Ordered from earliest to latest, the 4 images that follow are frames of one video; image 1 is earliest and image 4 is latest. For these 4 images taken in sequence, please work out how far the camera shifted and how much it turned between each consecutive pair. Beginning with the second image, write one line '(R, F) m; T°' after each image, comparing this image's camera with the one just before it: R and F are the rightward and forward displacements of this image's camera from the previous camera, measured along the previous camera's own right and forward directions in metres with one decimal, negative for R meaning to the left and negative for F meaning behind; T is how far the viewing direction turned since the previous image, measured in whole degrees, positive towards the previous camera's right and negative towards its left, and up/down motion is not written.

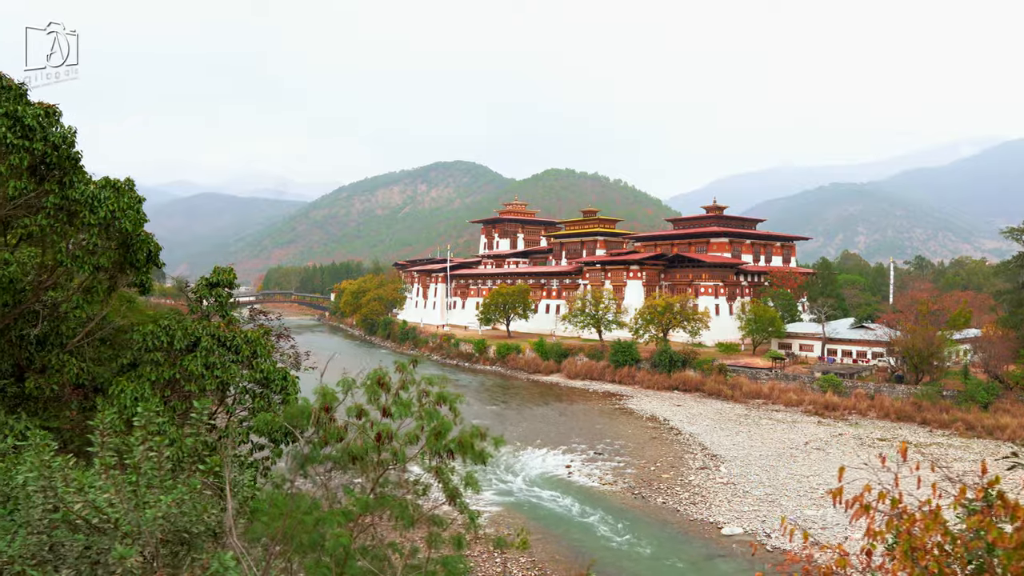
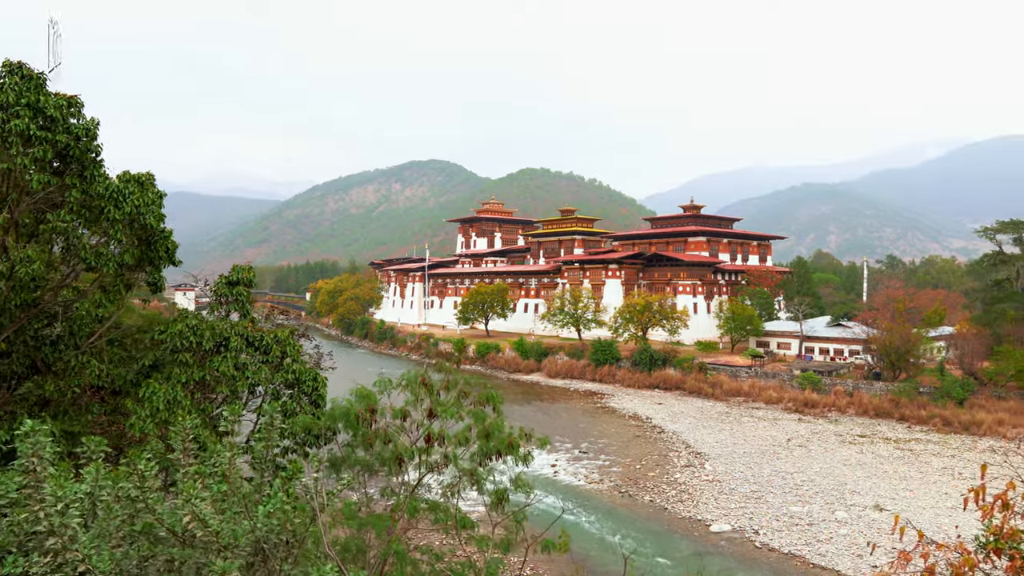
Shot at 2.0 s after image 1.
(-0.6, +0.2) m; +2°
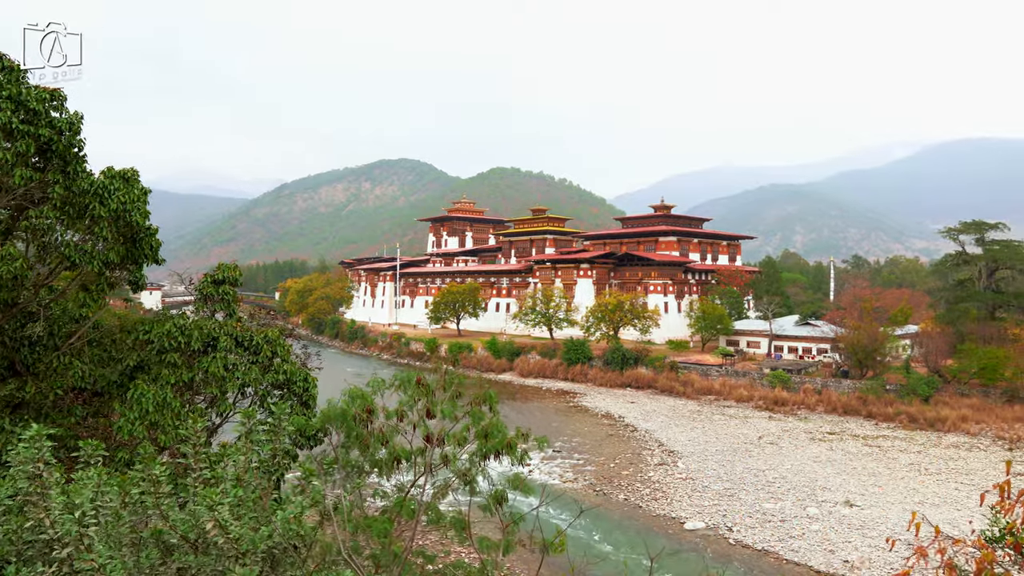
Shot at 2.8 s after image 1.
(-0.2, 0.0) m; +2°
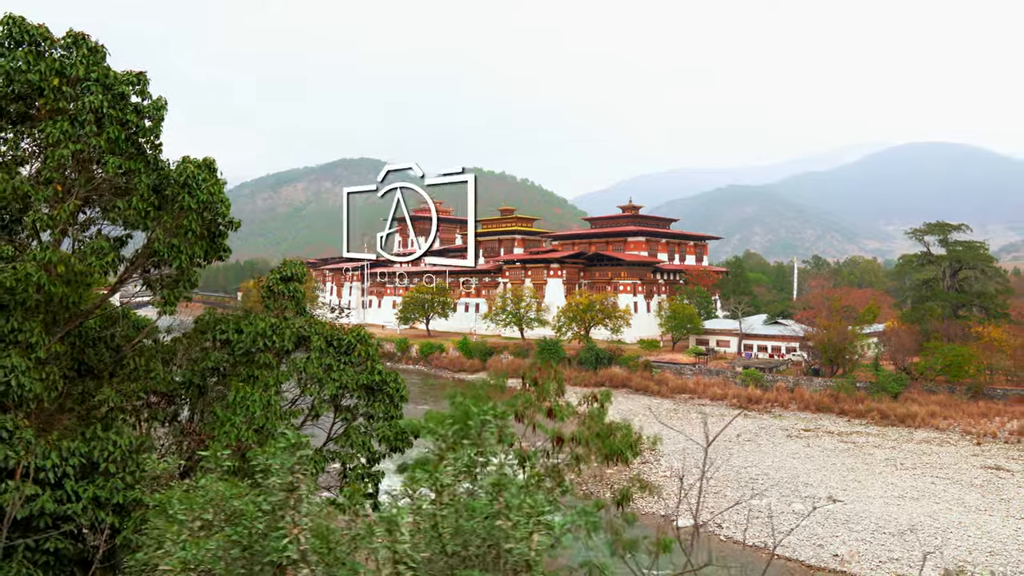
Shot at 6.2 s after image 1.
(-1.2, +0.2) m; +2°
